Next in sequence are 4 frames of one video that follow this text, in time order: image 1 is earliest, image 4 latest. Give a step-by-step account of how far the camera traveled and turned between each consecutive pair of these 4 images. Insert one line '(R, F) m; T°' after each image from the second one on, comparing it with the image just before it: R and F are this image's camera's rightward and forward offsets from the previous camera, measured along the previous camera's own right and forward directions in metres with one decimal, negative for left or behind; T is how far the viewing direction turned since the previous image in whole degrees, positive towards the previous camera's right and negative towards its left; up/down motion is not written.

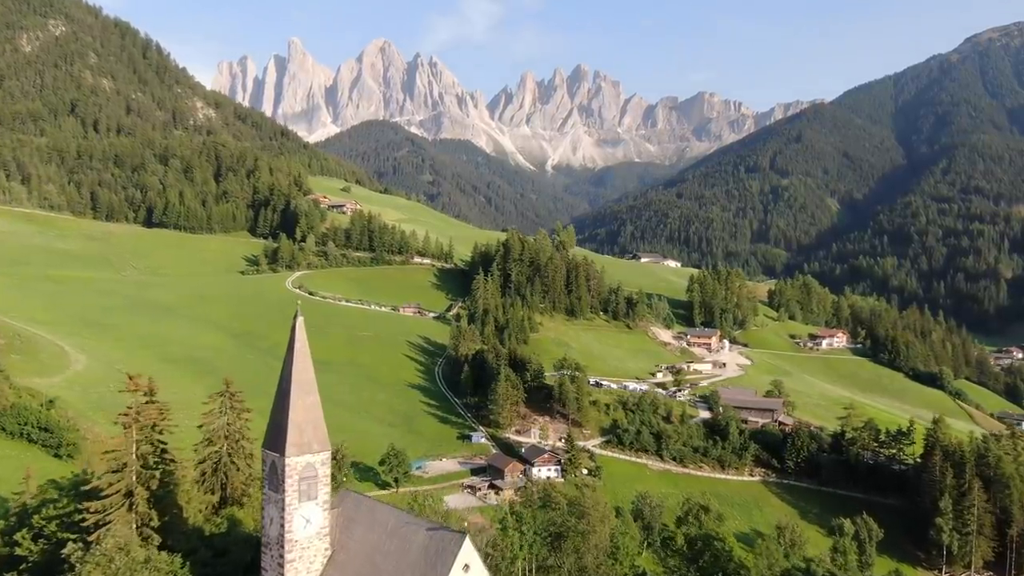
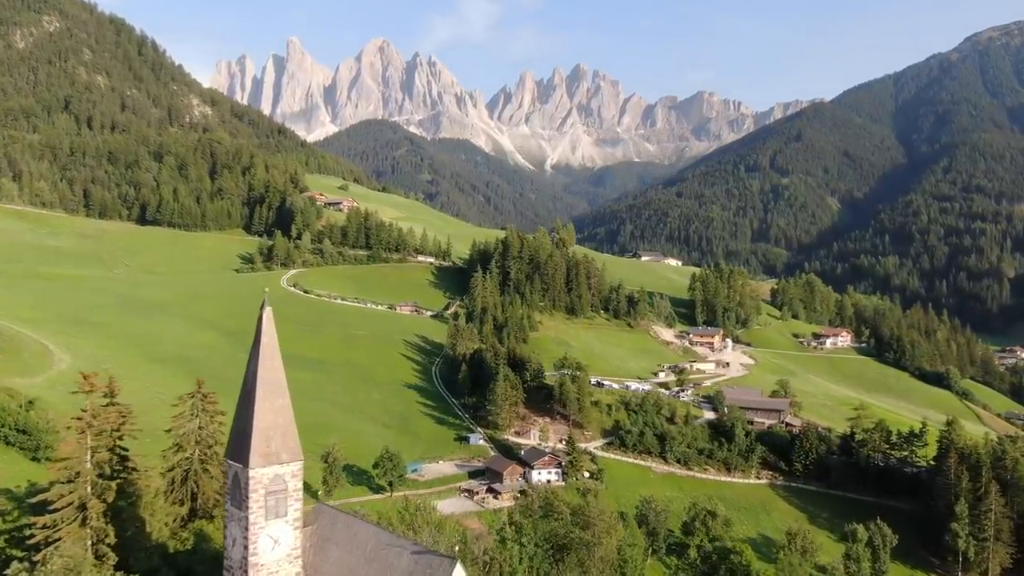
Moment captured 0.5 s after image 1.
(0.0, +2.6) m; 0°
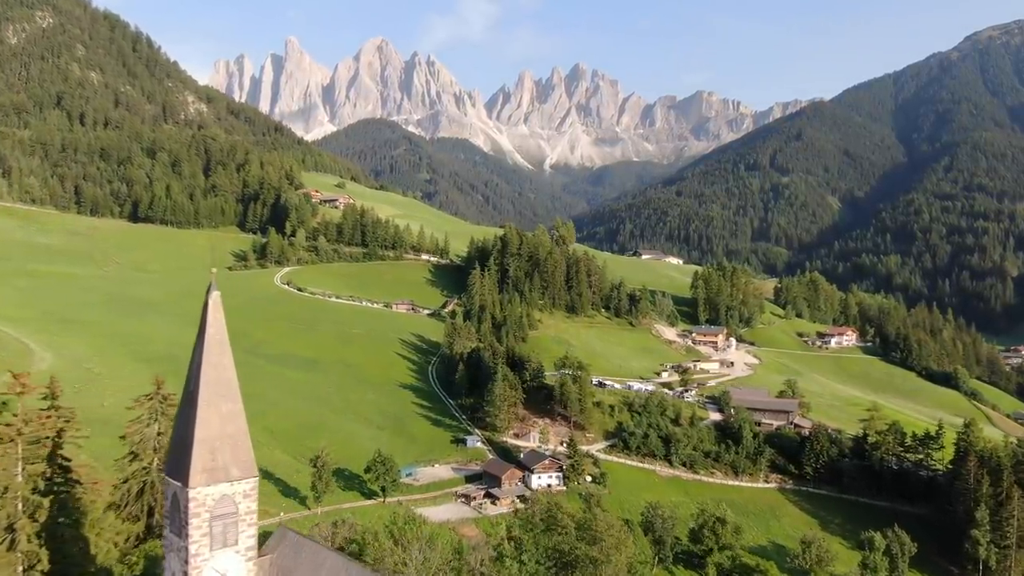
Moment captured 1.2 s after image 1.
(0.0, +3.1) m; 0°
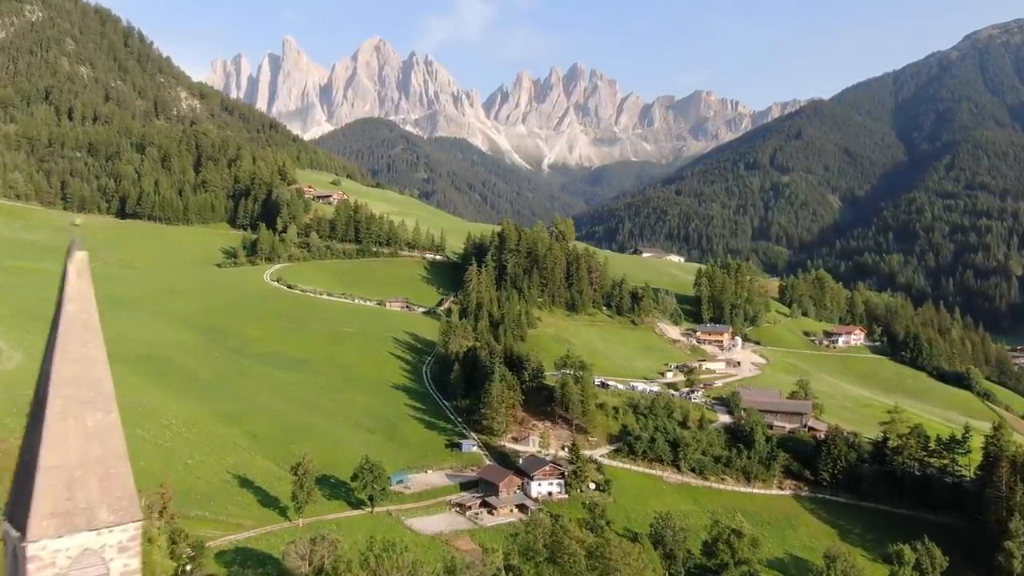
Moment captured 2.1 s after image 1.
(0.0, +4.5) m; 0°
